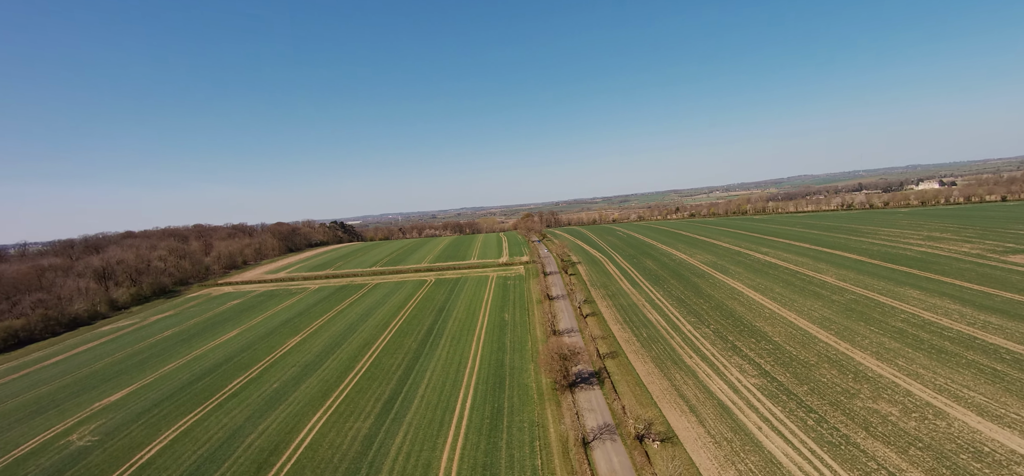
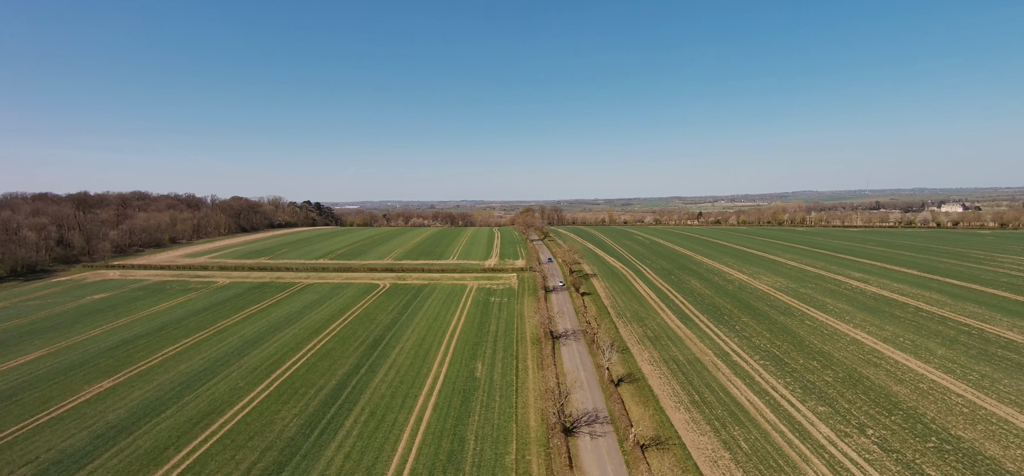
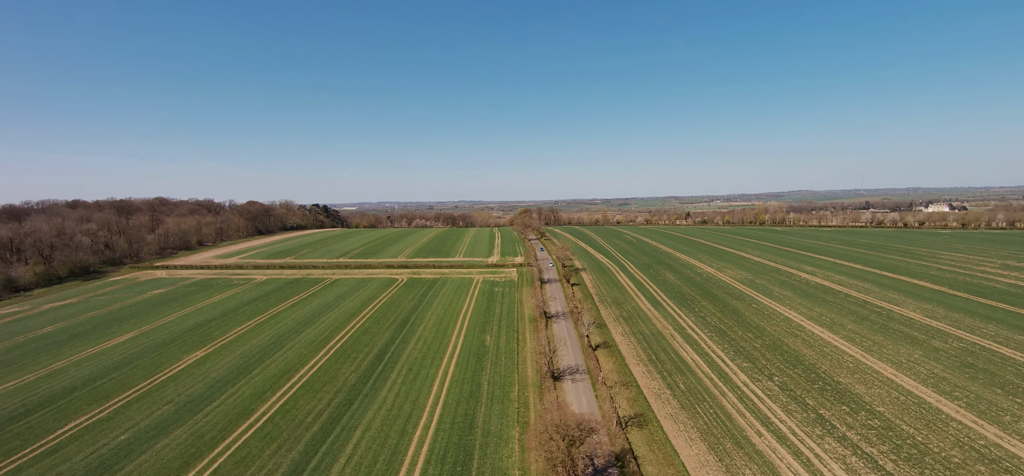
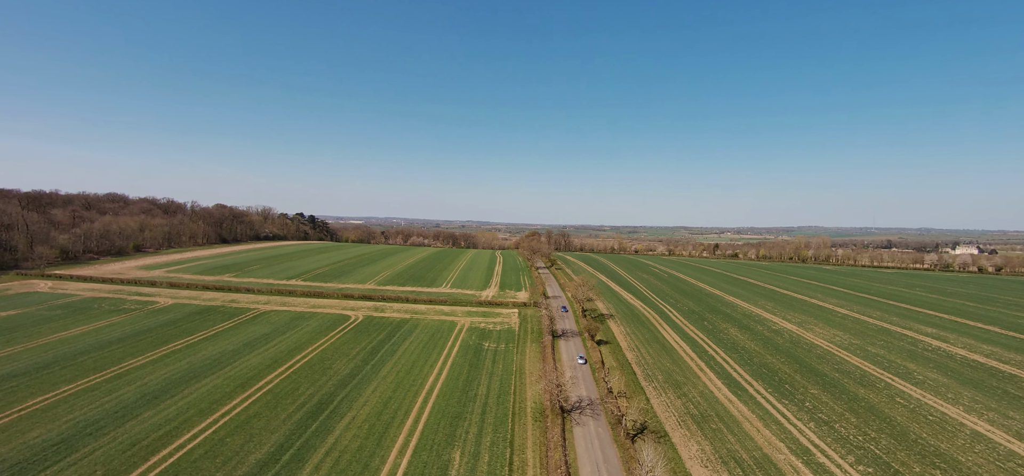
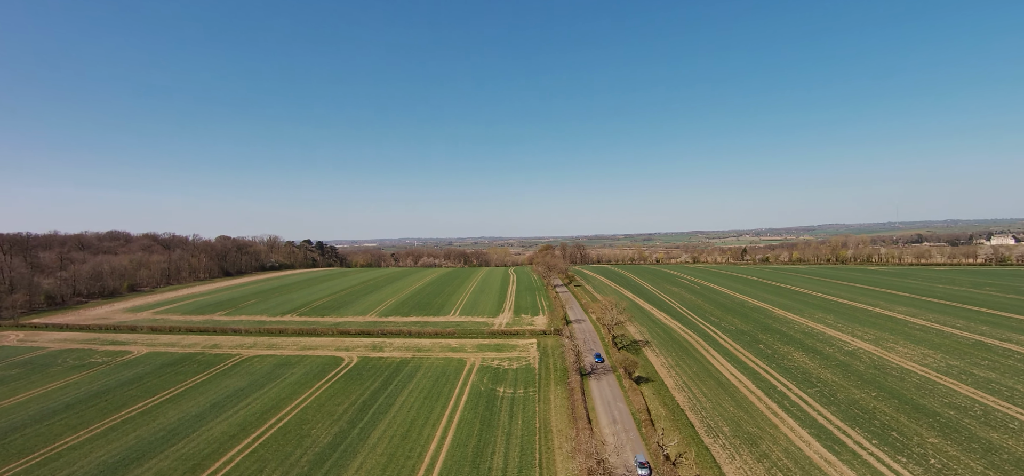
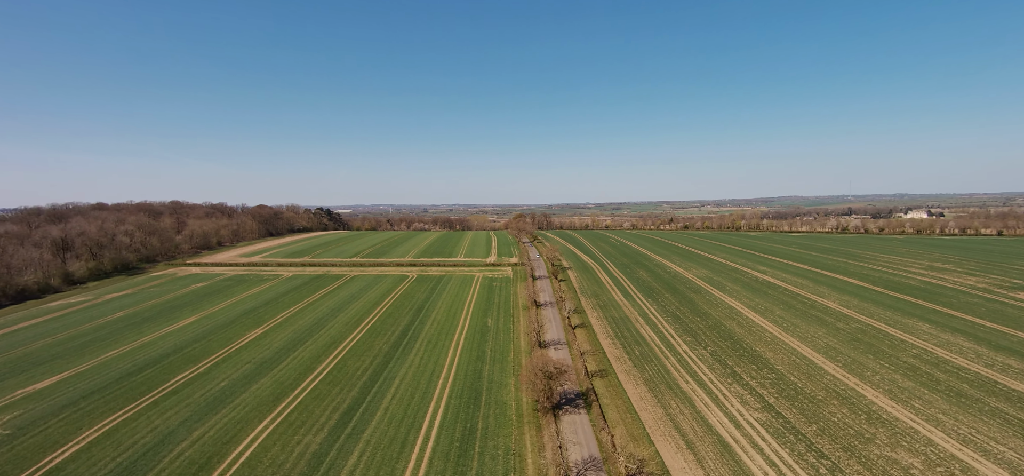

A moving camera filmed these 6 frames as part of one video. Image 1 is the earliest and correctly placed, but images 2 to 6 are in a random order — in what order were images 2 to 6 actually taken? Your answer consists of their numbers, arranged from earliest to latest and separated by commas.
6, 3, 2, 4, 5
